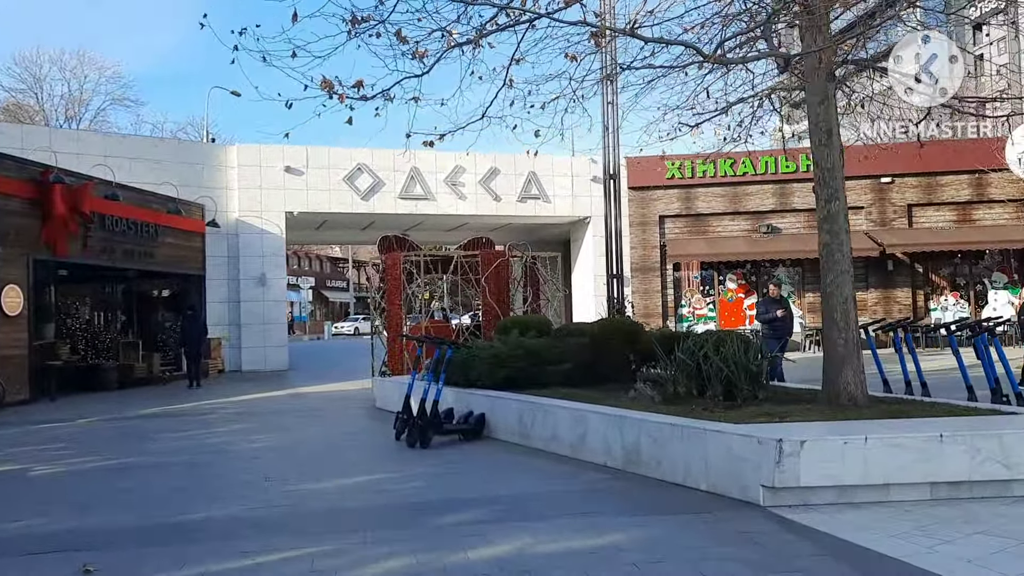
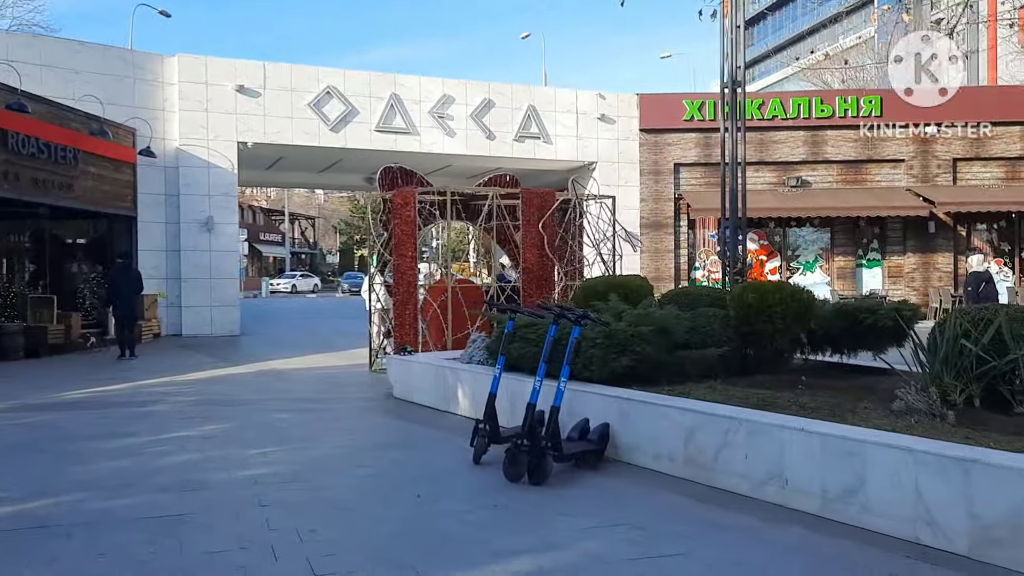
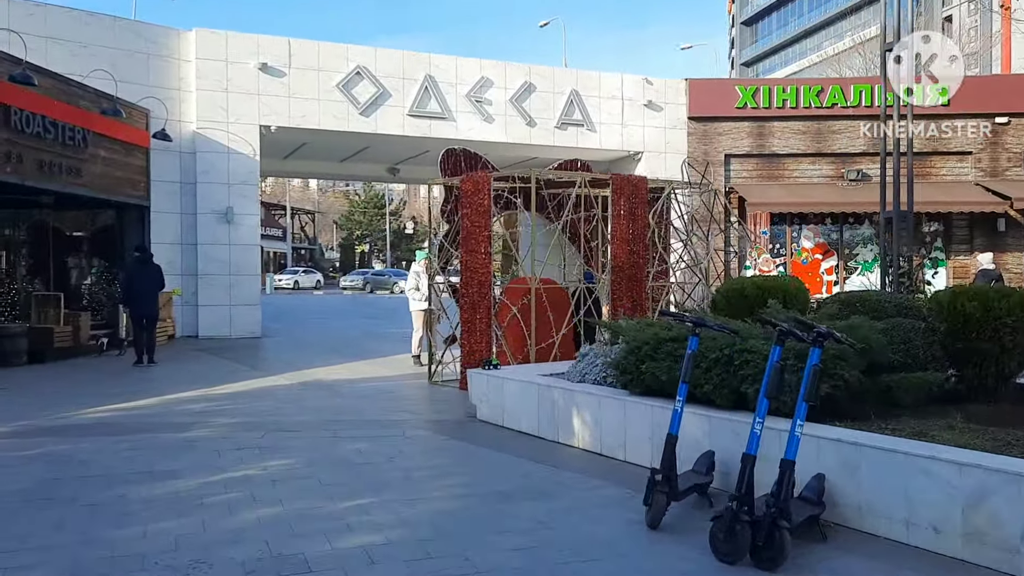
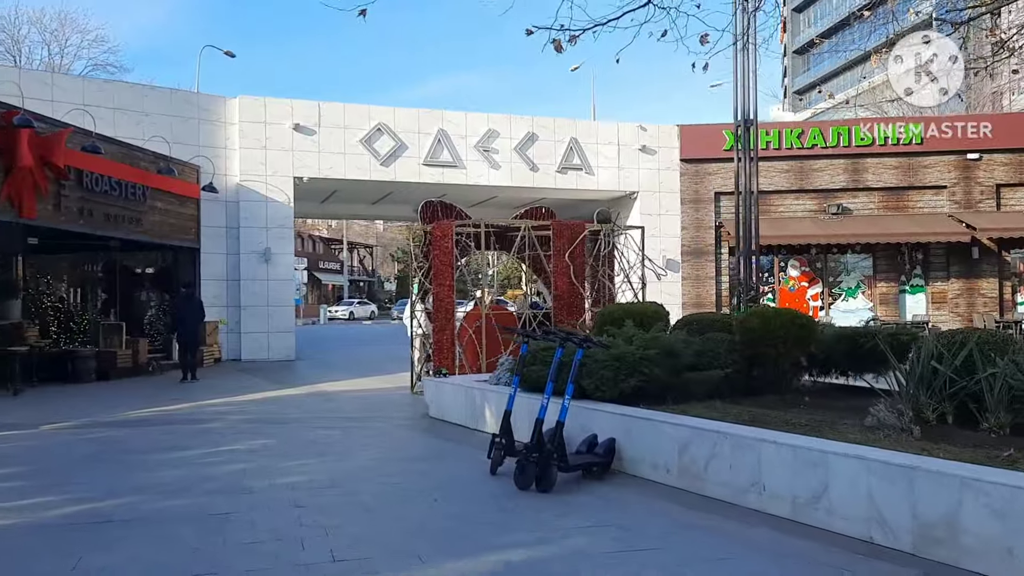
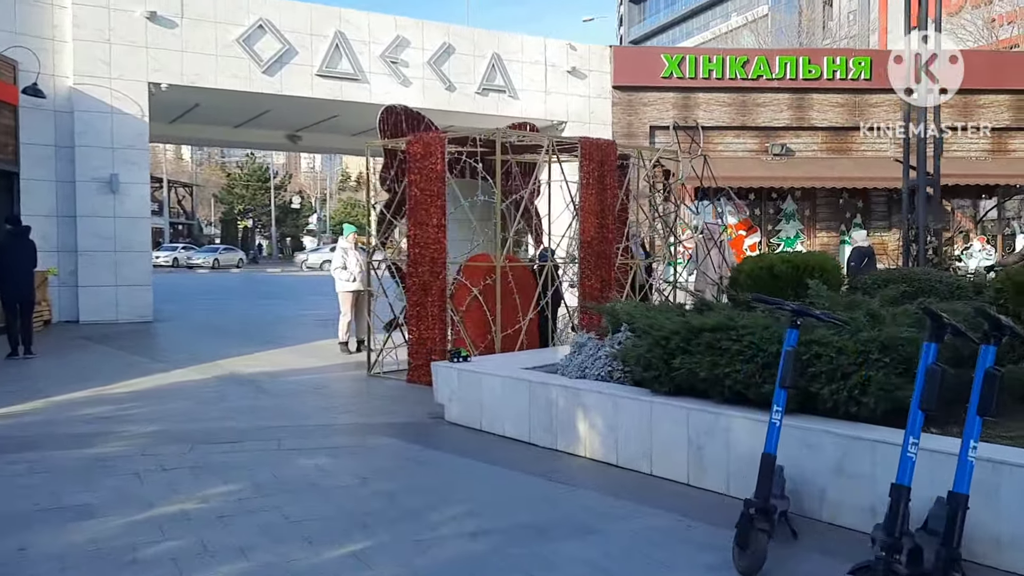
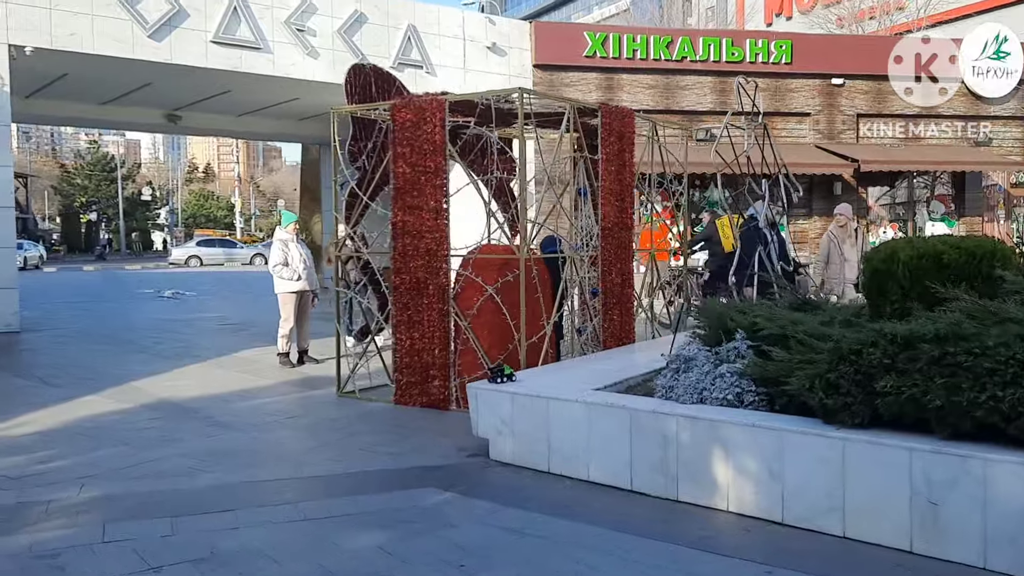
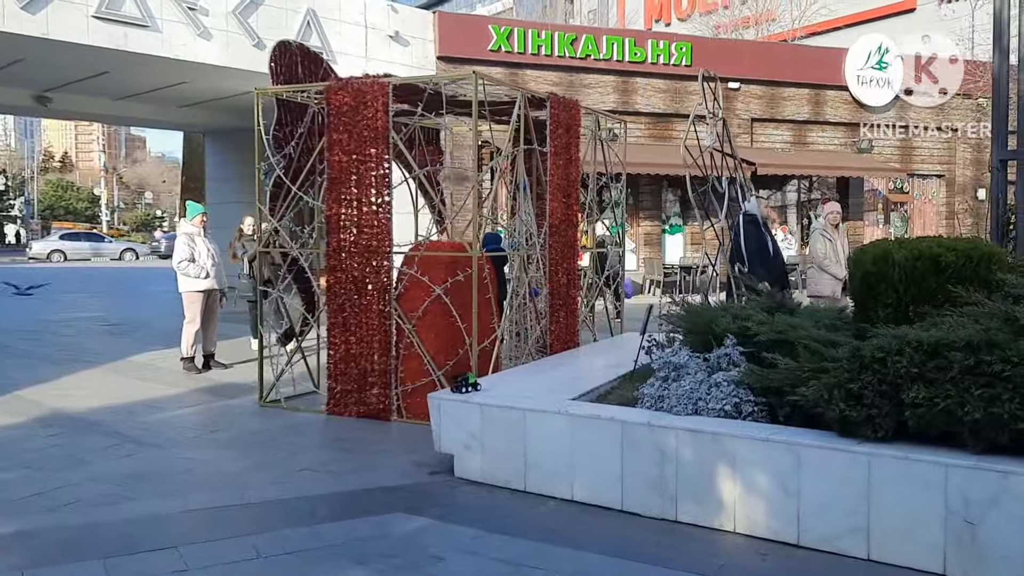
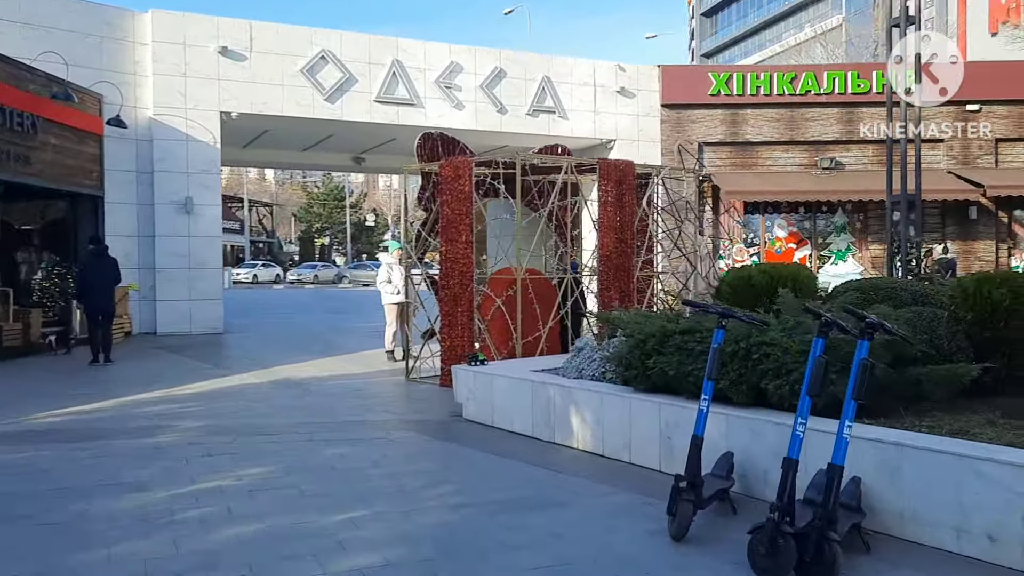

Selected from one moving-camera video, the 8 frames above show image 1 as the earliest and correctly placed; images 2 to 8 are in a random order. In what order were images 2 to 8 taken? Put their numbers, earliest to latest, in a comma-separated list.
4, 2, 3, 8, 5, 6, 7
